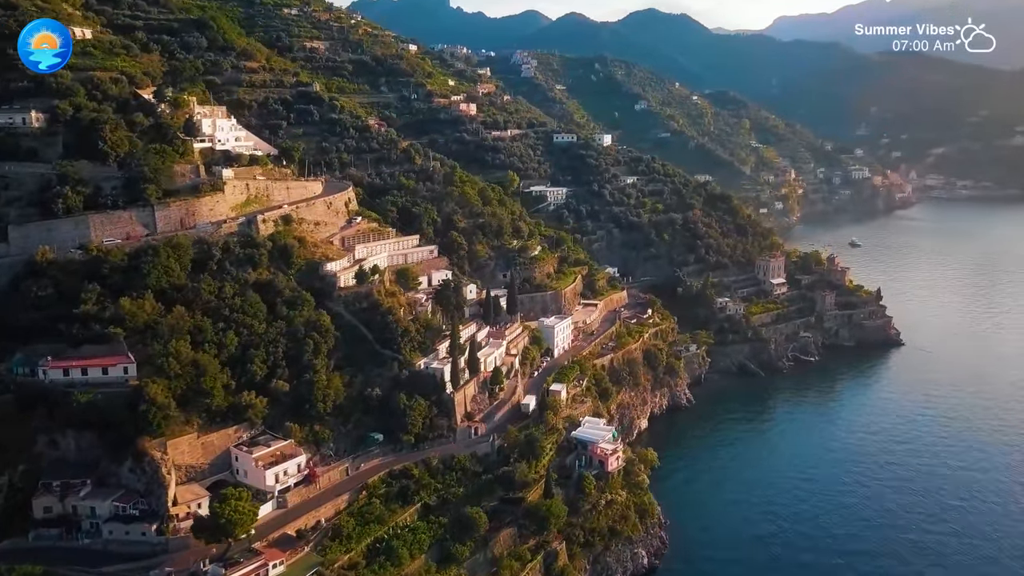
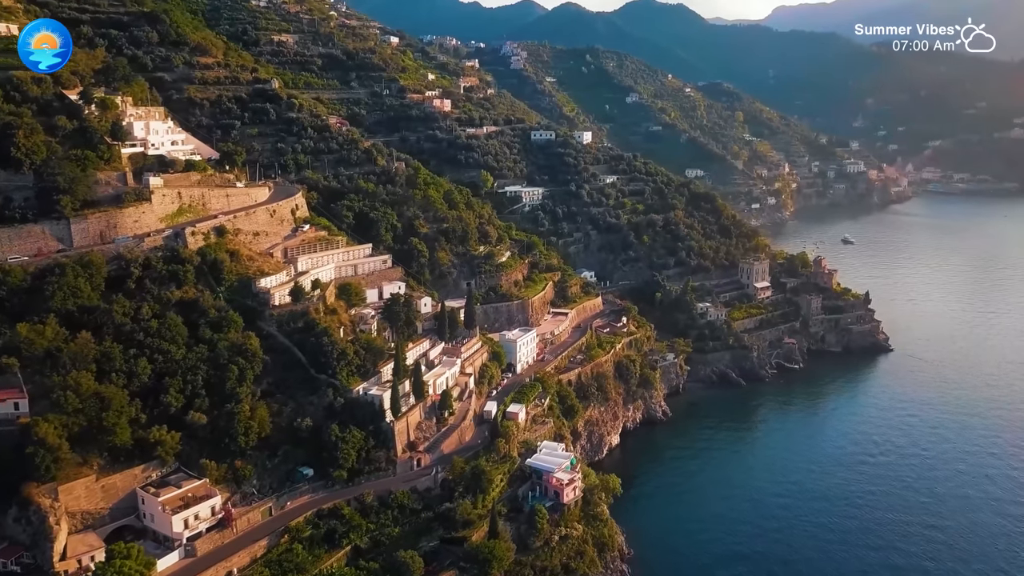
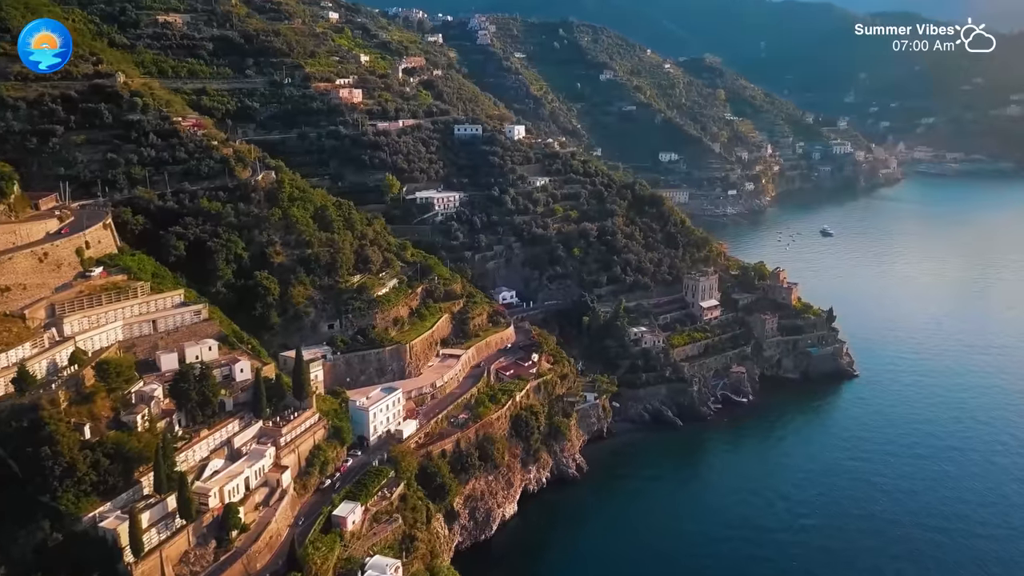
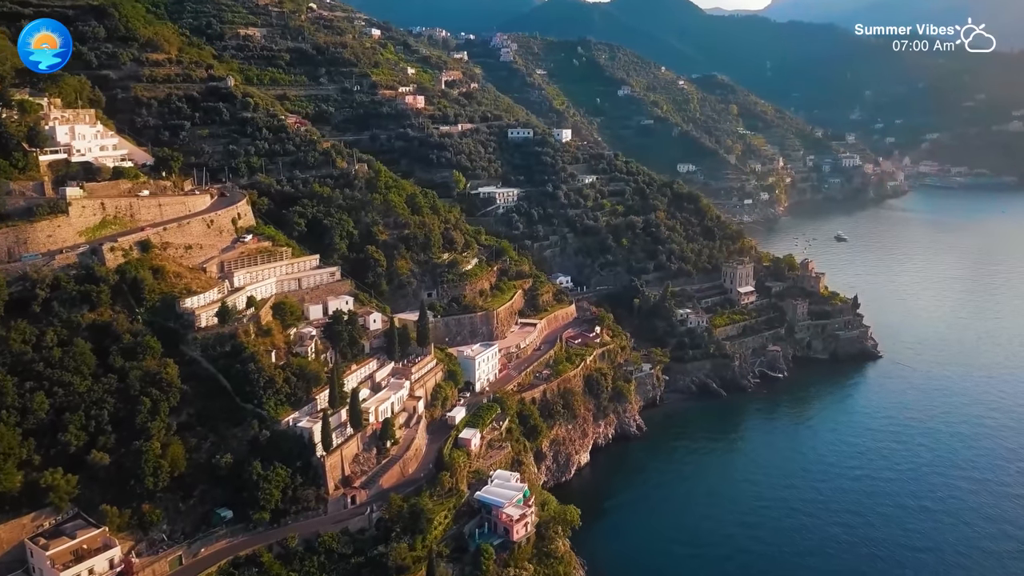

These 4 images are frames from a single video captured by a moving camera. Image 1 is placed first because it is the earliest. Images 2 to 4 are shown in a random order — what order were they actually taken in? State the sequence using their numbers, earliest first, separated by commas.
2, 4, 3
